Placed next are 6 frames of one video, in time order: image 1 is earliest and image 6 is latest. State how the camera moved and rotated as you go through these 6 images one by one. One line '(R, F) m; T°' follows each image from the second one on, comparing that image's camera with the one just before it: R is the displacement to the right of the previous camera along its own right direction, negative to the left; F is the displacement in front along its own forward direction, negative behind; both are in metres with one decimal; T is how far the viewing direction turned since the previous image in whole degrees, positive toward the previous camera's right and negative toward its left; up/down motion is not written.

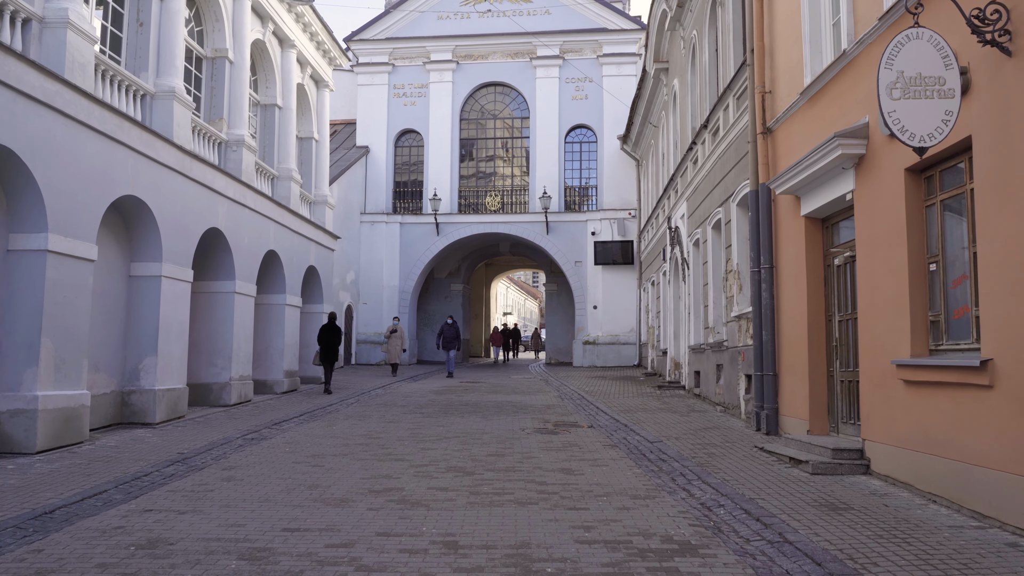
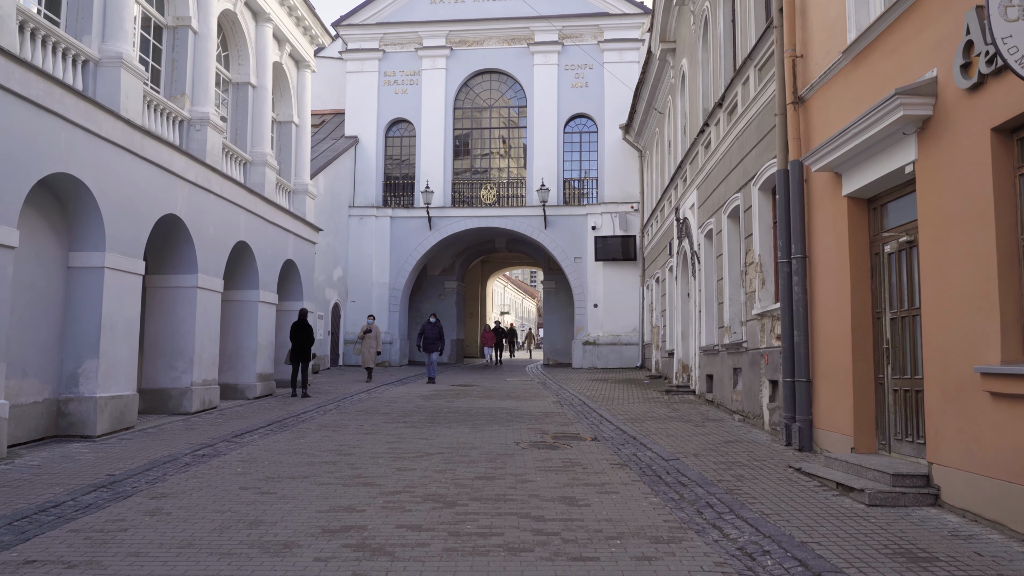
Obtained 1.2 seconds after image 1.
(+0.1, +1.4) m; 0°
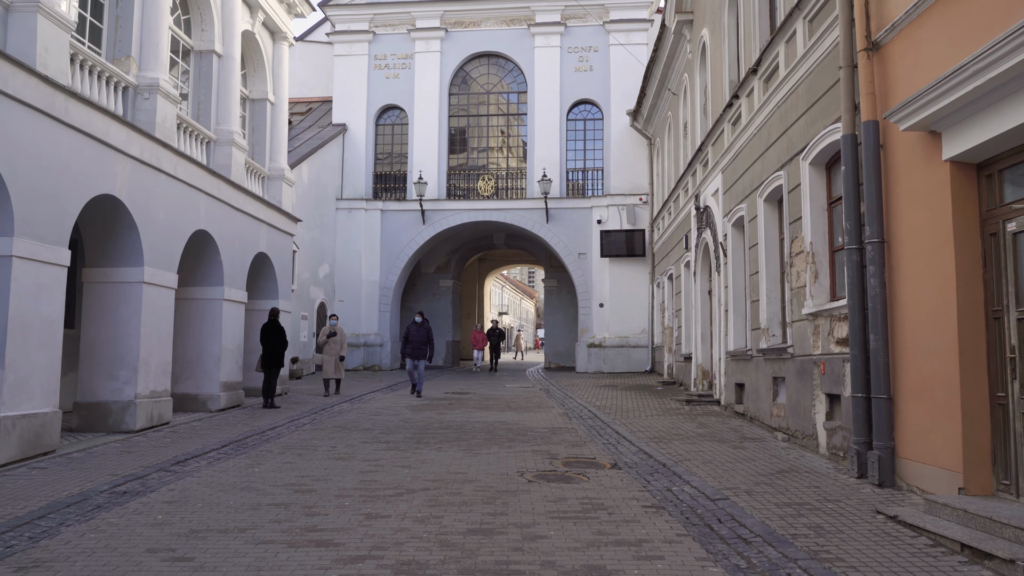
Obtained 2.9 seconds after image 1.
(-0.1, +1.9) m; 0°
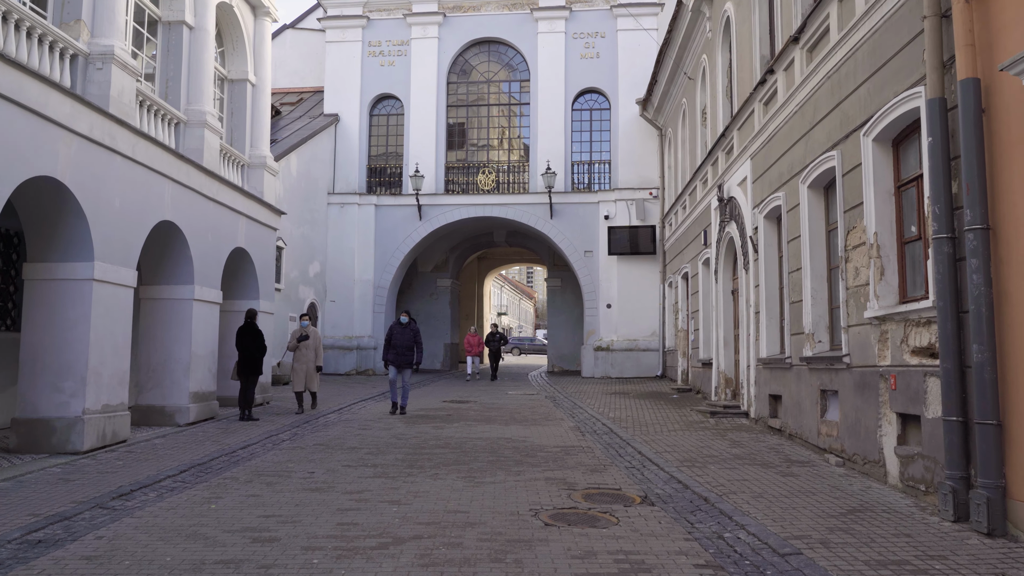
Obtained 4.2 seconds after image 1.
(-0.2, +1.4) m; 0°
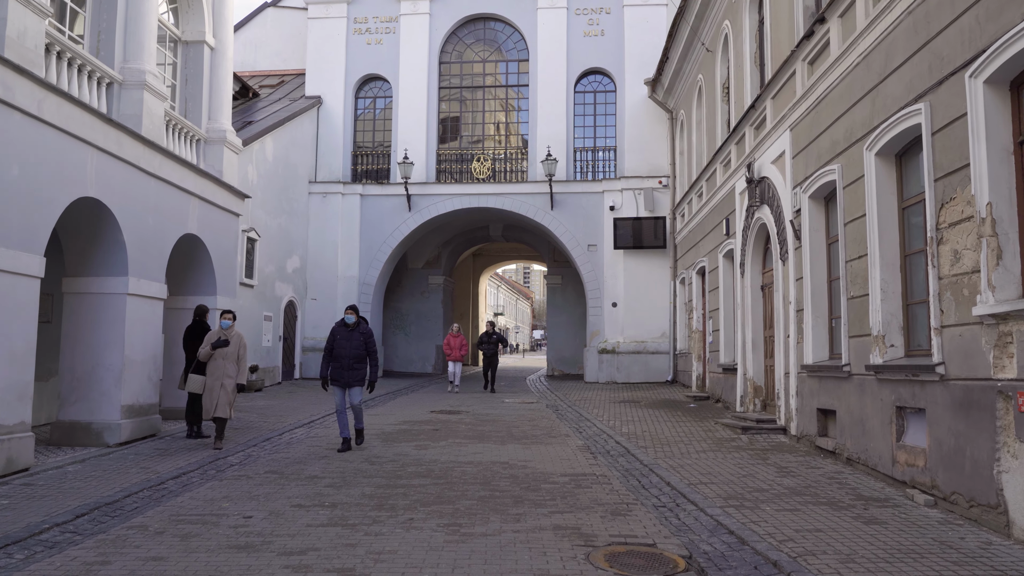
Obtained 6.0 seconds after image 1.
(0.0, +1.9) m; 0°
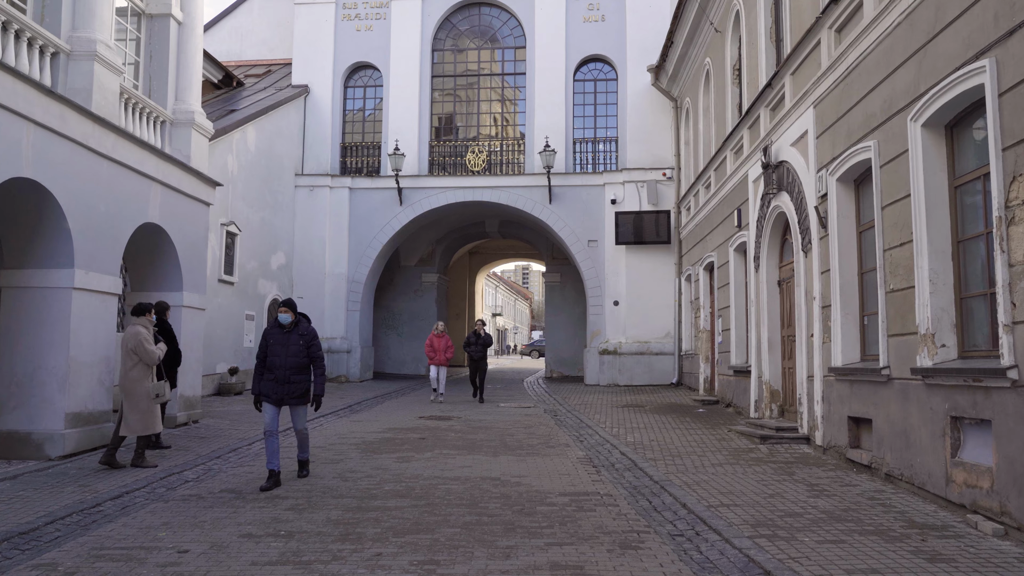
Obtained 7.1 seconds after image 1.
(+0.1, +1.1) m; 0°
